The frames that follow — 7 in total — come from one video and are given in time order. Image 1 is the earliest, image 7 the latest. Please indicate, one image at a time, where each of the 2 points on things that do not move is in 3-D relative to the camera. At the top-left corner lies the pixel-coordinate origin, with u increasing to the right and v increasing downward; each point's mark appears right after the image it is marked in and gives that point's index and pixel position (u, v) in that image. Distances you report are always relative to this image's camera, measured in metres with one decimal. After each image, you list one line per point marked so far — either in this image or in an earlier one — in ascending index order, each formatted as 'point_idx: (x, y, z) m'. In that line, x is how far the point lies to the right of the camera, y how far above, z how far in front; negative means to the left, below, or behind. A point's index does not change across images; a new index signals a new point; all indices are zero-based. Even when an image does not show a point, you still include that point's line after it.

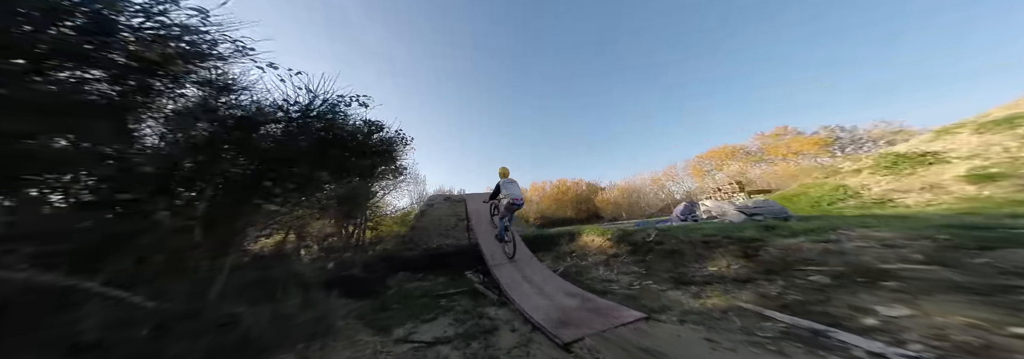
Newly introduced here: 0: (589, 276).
0: (+2.1, -2.6, +5.9) m
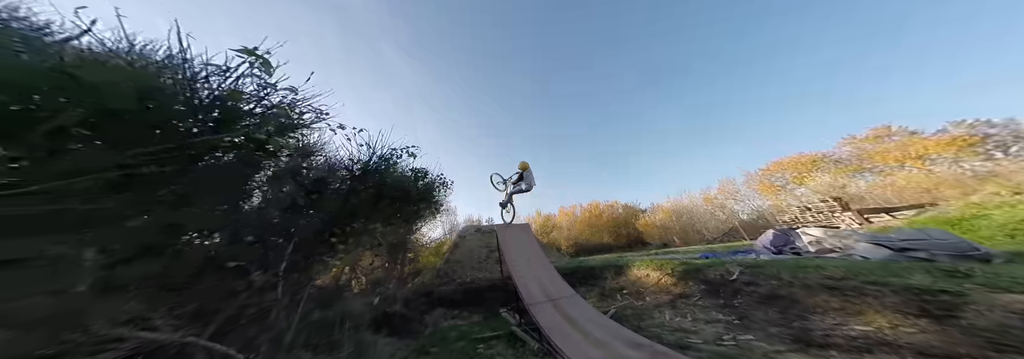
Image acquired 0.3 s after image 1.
0: (+3.2, -3.2, +5.0) m
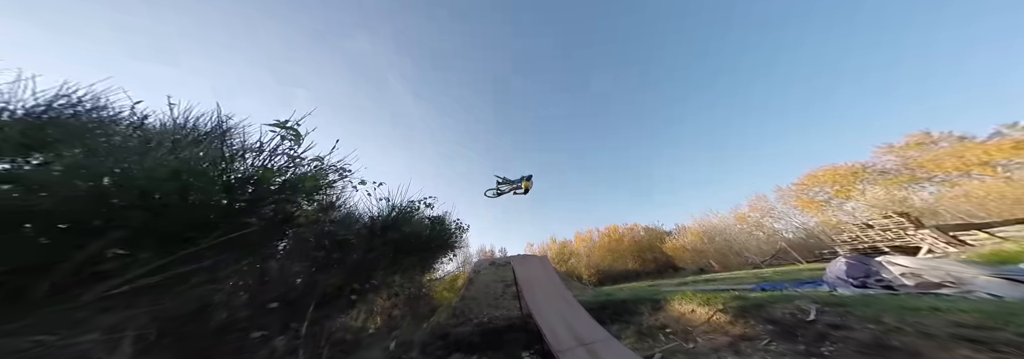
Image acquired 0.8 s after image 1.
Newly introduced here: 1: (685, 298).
0: (+3.9, -3.8, +4.3) m
1: (+5.2, -3.5, +6.6) m
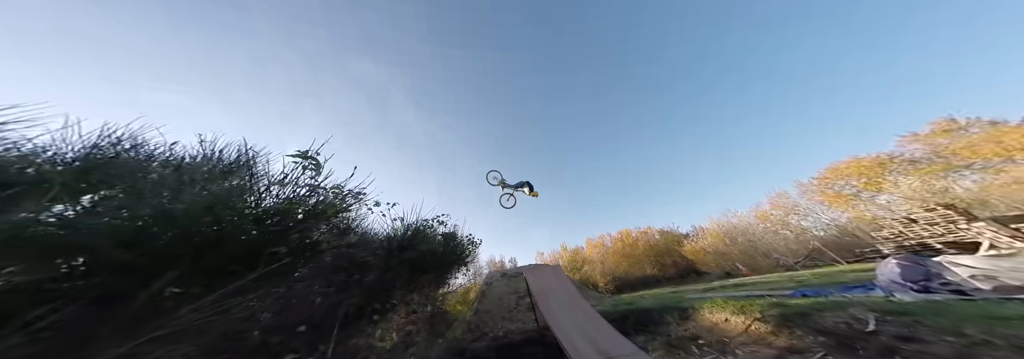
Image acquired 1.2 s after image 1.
0: (+4.5, -3.8, +4.0) m
1: (+5.8, -3.6, +6.3) m
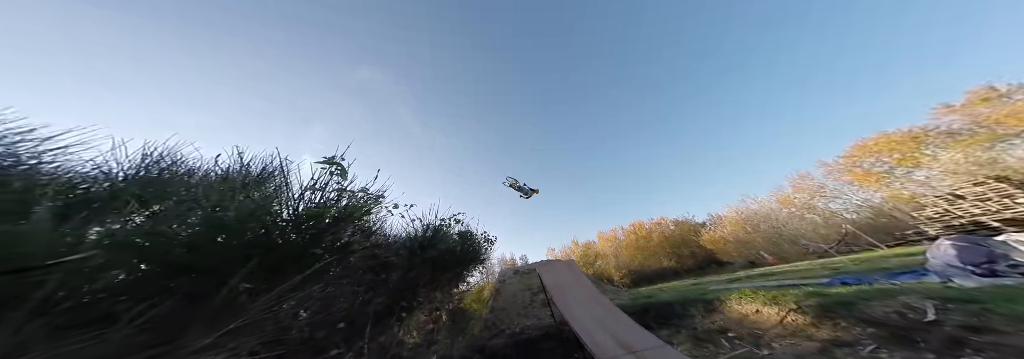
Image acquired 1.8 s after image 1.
0: (+5.0, -3.5, +3.8) m
1: (+6.3, -3.2, +6.0) m
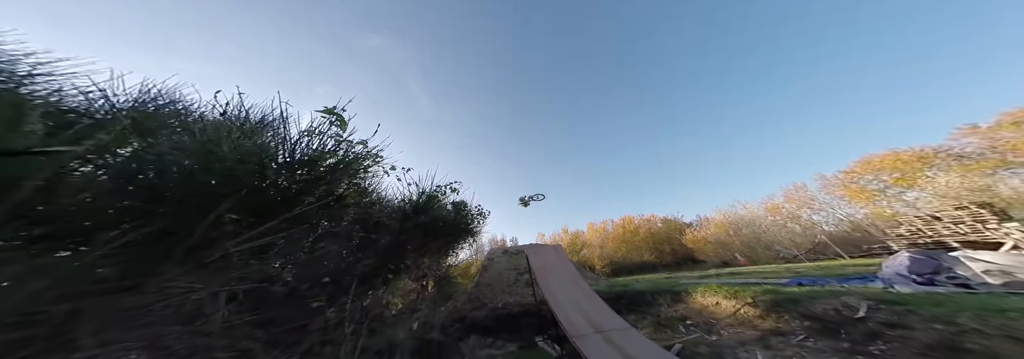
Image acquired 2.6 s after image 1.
0: (+4.2, -3.5, +4.1) m
1: (+5.7, -3.2, +6.3) m
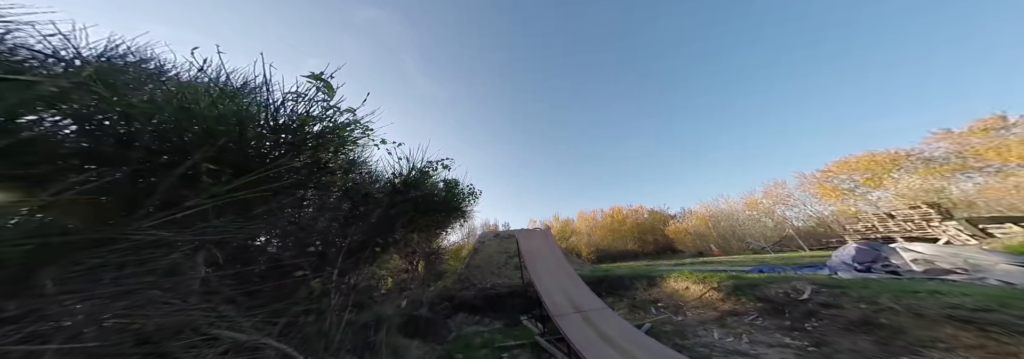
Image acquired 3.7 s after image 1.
0: (+3.8, -3.3, +4.5) m
1: (+5.2, -3.0, +6.7) m
